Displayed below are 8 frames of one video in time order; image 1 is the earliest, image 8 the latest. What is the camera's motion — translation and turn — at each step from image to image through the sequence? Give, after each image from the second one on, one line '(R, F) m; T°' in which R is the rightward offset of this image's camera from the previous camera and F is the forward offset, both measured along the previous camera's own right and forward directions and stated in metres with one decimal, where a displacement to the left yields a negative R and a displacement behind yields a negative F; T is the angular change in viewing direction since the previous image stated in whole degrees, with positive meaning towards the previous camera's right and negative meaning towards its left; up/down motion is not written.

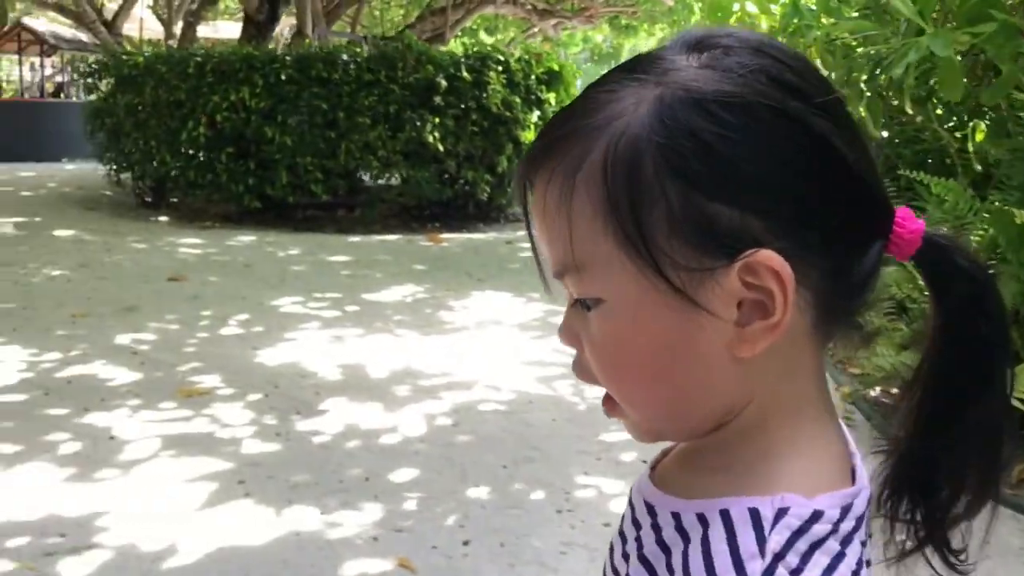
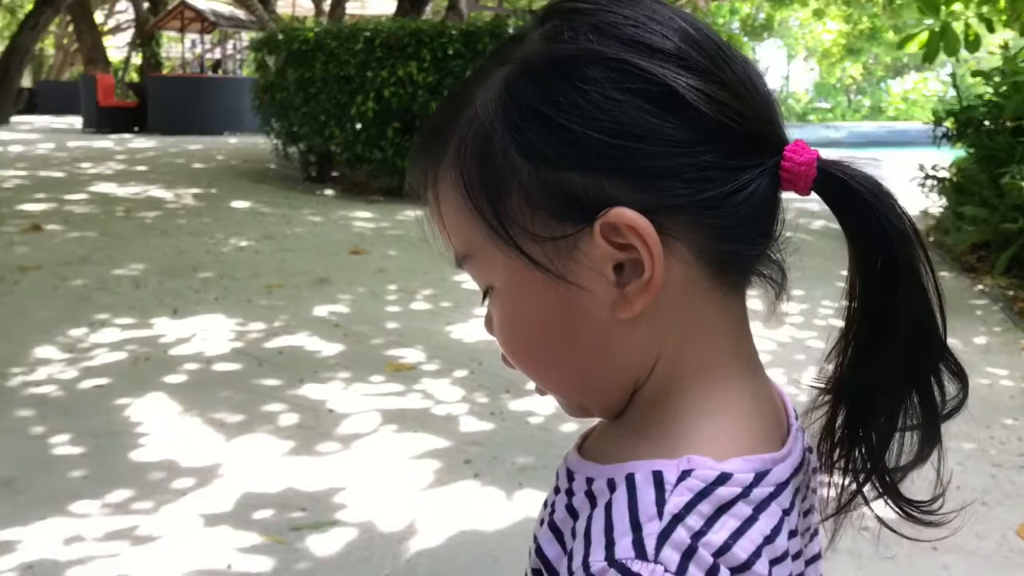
(-0.4, +0.1) m; -7°
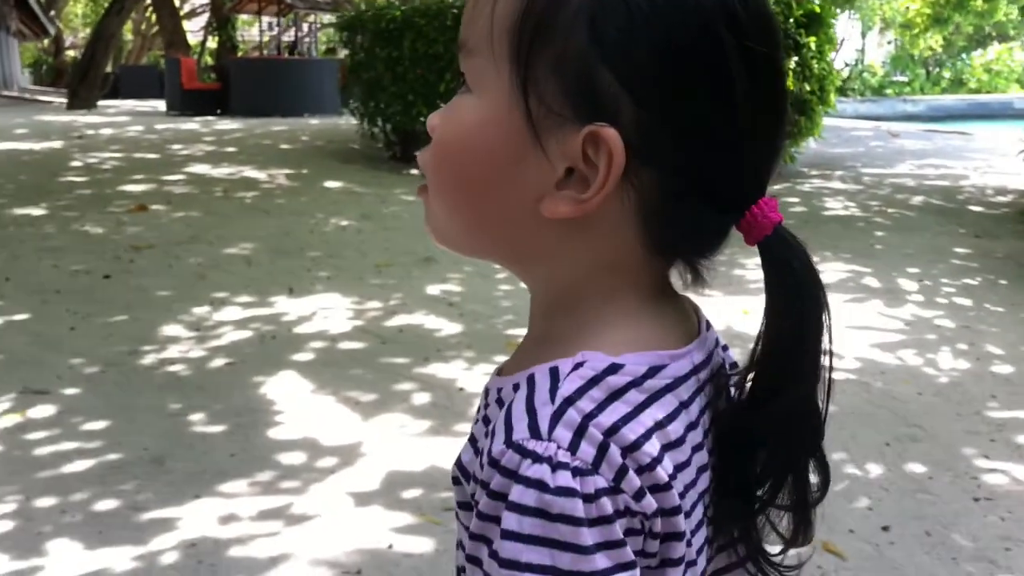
(-0.3, +0.1) m; -4°
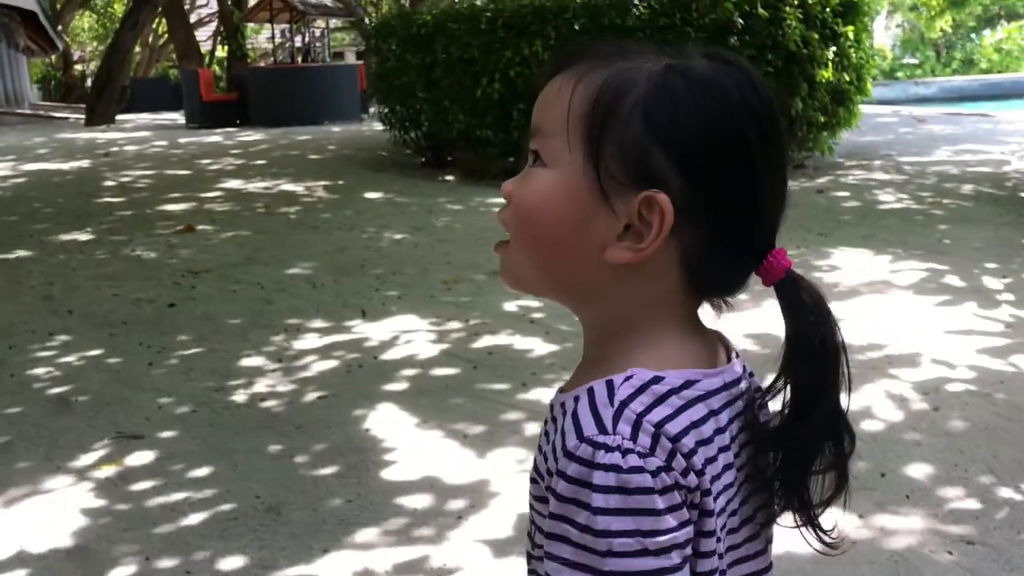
(-0.4, +0.2) m; -1°
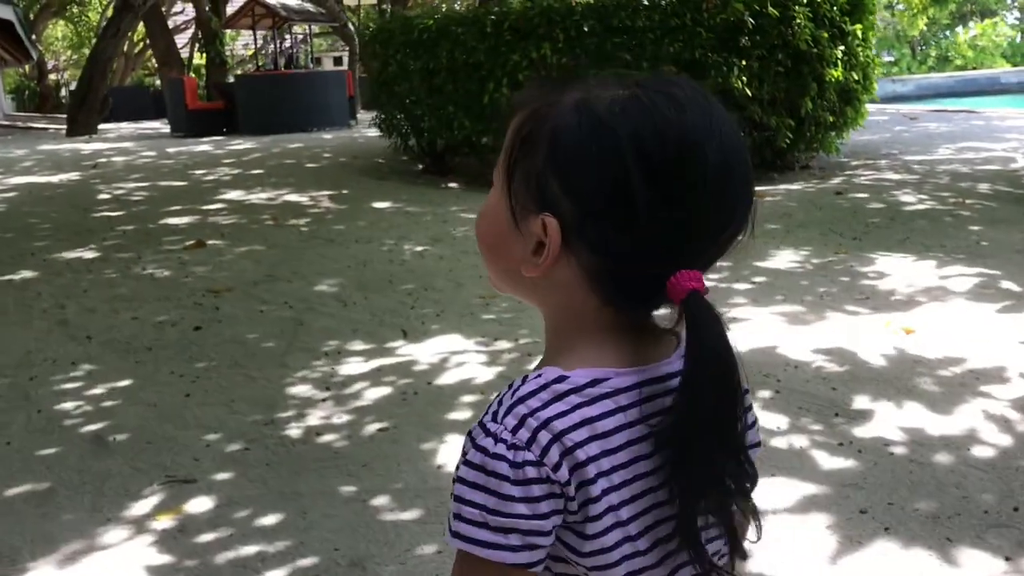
(-0.4, +0.3) m; +1°
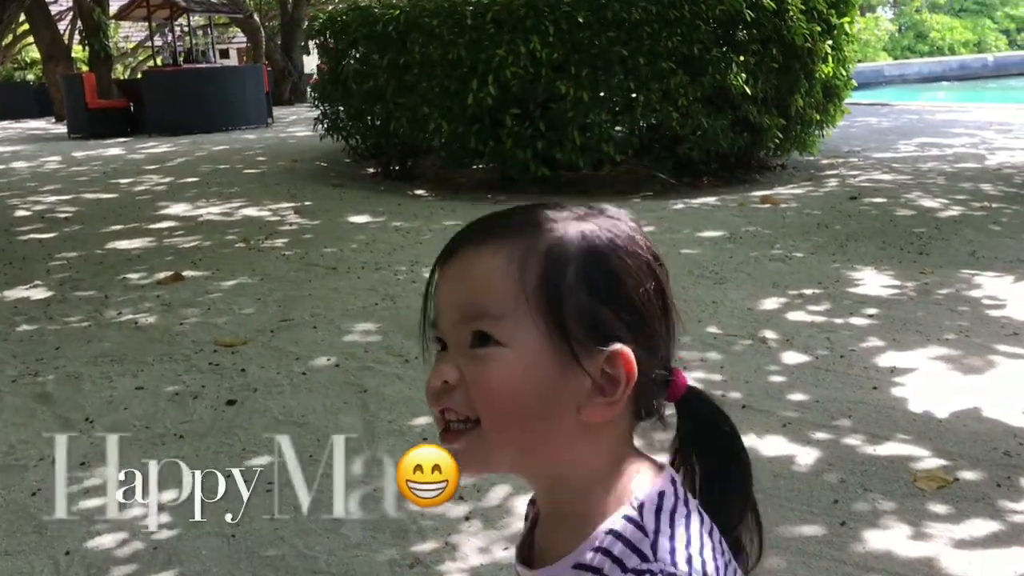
(-1.0, +1.0) m; +6°
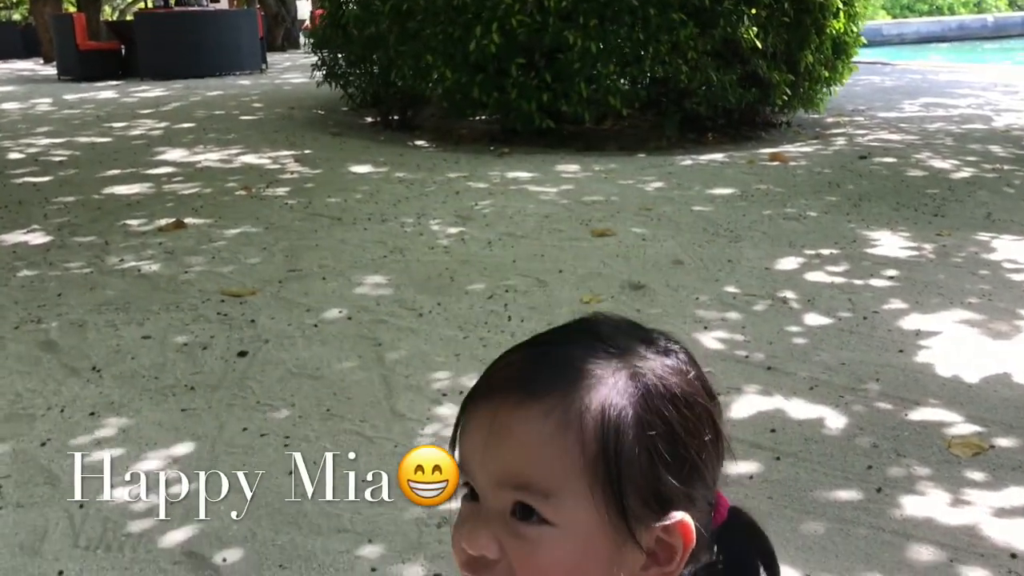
(-0.1, +0.1) m; +1°
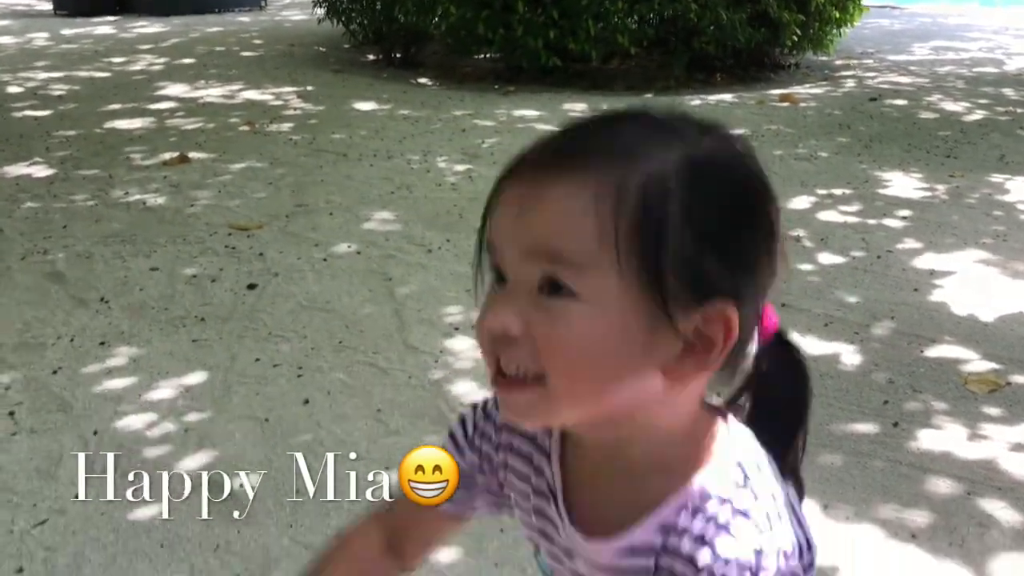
(-0.1, 0.0) m; 0°
